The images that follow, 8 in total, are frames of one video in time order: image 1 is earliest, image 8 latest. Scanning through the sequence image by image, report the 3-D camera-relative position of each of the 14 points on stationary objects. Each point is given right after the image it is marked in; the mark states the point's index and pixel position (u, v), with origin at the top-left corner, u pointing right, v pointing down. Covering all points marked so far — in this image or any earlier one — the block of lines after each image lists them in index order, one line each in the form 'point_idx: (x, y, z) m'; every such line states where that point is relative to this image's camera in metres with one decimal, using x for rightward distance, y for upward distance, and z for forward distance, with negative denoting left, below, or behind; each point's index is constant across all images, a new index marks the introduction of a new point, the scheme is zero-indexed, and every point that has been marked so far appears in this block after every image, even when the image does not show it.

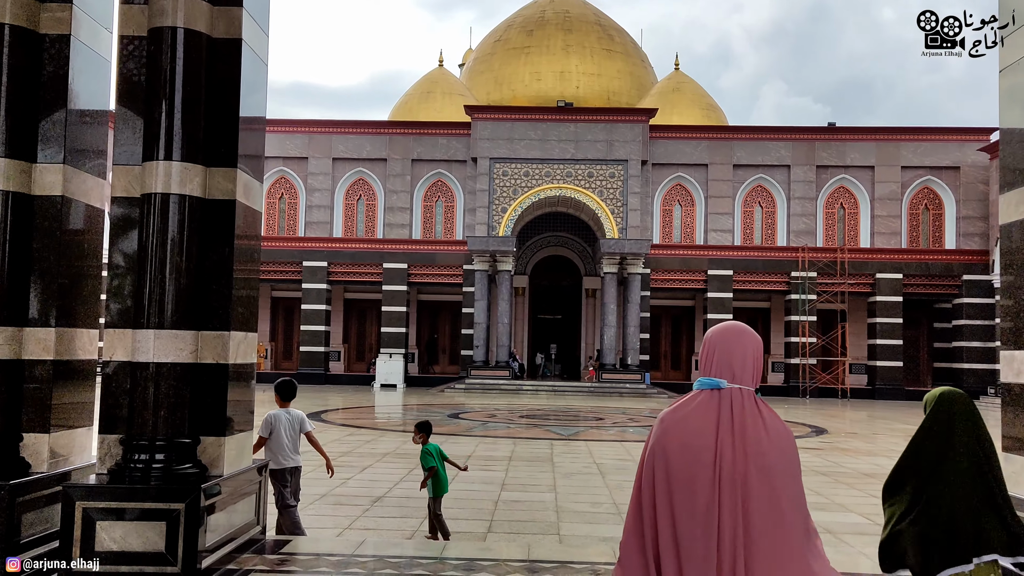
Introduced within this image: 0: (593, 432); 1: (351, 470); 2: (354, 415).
0: (+1.3, -2.2, +13.7) m
1: (-1.5, -1.7, +8.4) m
2: (-3.0, -2.5, +17.3) m
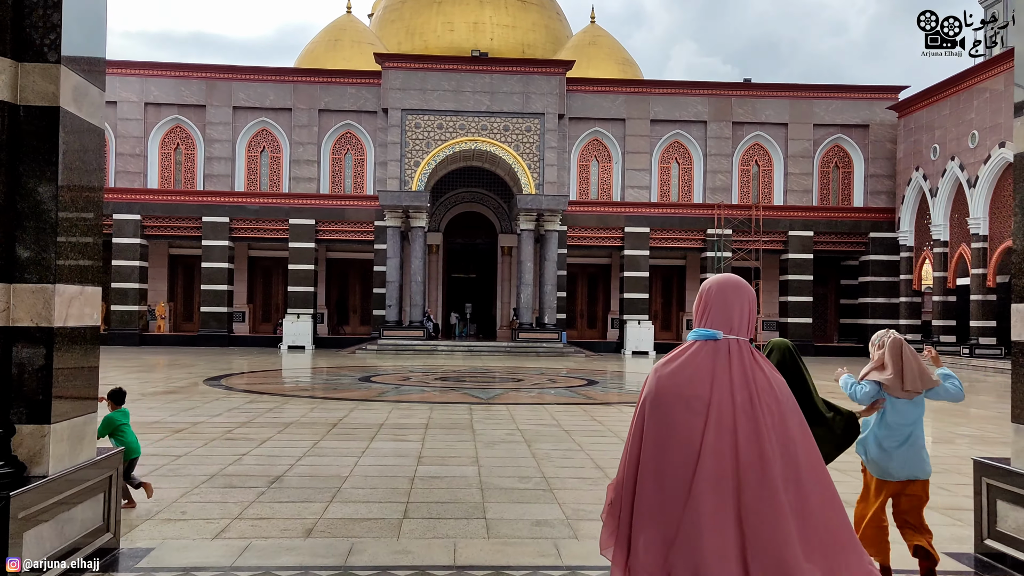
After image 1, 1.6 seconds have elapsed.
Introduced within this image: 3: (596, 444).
0: (0.0, -1.6, +13.0) m
1: (-2.2, -1.3, +7.5) m
2: (-4.6, -1.7, +16.3) m
3: (+0.7, -1.4, +7.9) m
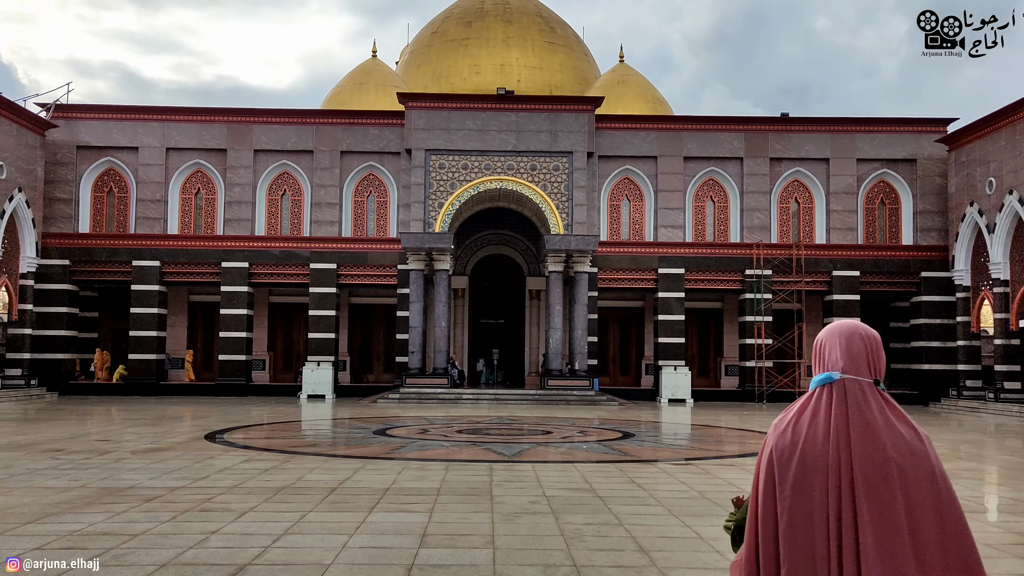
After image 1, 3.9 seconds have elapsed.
0: (+0.4, -2.1, +11.8) m
1: (-2.0, -1.6, +6.3) m
2: (-4.1, -2.5, +15.2) m
3: (+0.9, -1.7, +6.7) m
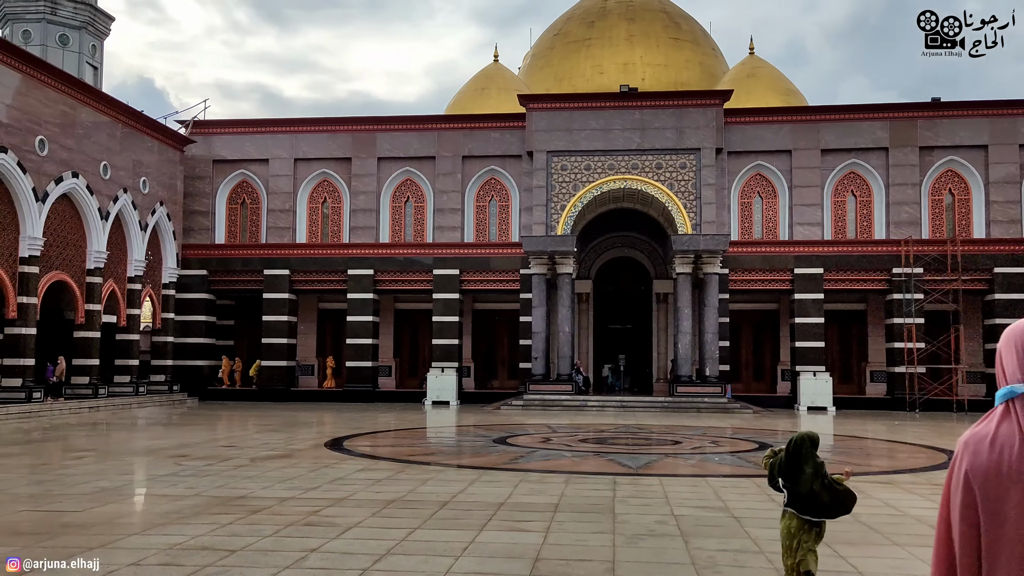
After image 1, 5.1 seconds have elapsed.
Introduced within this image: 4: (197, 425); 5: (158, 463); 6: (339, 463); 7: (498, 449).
0: (+1.9, -2.2, +11.0) m
1: (-1.2, -1.7, +6.0) m
2: (-2.0, -2.5, +15.0) m
3: (+1.8, -1.7, +5.9) m
4: (-5.9, -2.6, +16.6) m
5: (-4.1, -2.0, +10.2) m
6: (-2.0, -2.0, +10.2) m
7: (-0.2, -2.3, +12.7) m
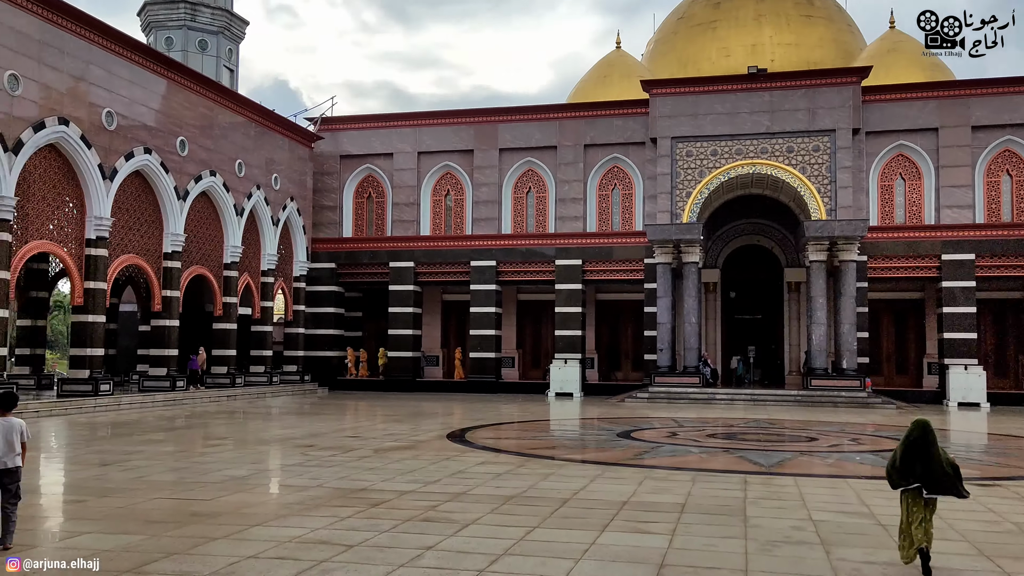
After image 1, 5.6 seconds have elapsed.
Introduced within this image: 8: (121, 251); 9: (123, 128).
0: (+3.4, -2.0, +10.4) m
1: (-0.4, -1.6, +5.8) m
2: (+0.1, -2.4, +14.9) m
3: (+2.5, -1.6, +5.3) m
4: (-3.6, -2.4, +17.1) m
5: (-2.6, -1.9, +10.4) m
6: (-0.6, -1.9, +10.1) m
7: (+1.5, -2.2, +12.3) m
8: (-7.8, +0.7, +17.6) m
9: (-7.6, +3.1, +17.2) m
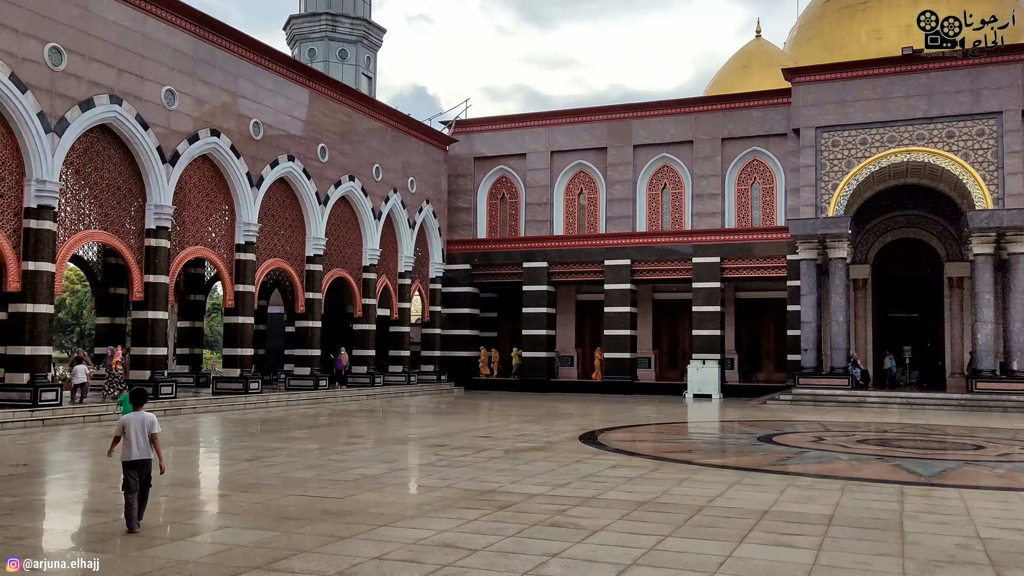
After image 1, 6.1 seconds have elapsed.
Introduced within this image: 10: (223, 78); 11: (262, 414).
0: (+4.9, -2.0, +9.6) m
1: (+0.4, -1.6, +5.6) m
2: (+2.3, -2.4, +14.5) m
3: (+3.2, -1.6, +4.7) m
4: (-1.0, -2.5, +17.2) m
5: (-1.1, -2.0, +10.5) m
6: (+0.9, -1.9, +9.9) m
7: (+3.3, -2.1, +11.8) m
8: (-5.1, +0.7, +18.4) m
9: (-4.9, +3.1, +18.0) m
10: (-5.5, +4.0, +16.8) m
11: (-4.3, -2.2, +15.2) m
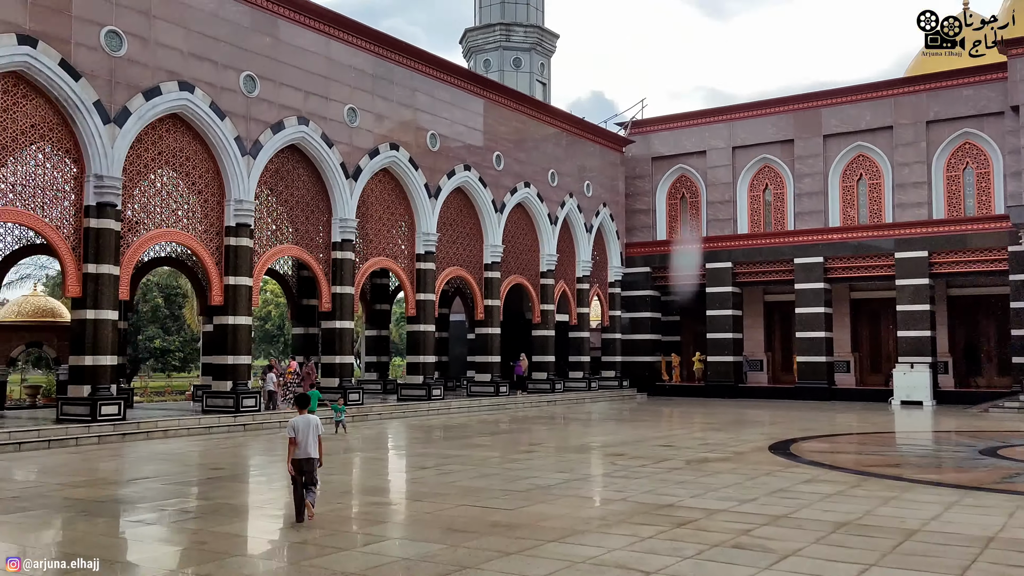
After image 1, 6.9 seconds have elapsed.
0: (+6.7, -1.9, +8.0) m
1: (+1.4, -1.6, +5.1) m
2: (+5.1, -2.3, +13.4) m
3: (+4.0, -1.5, +3.6) m
4: (+2.5, -2.5, +16.8) m
5: (+1.0, -2.0, +10.2) m
6: (+2.8, -1.9, +9.2) m
7: (+5.6, -2.1, +10.5) m
8: (-1.4, +0.5, +18.8) m
9: (-1.4, +2.9, +18.4) m
10: (-2.2, +3.8, +17.3) m
11: (-1.2, -2.3, +15.5) m
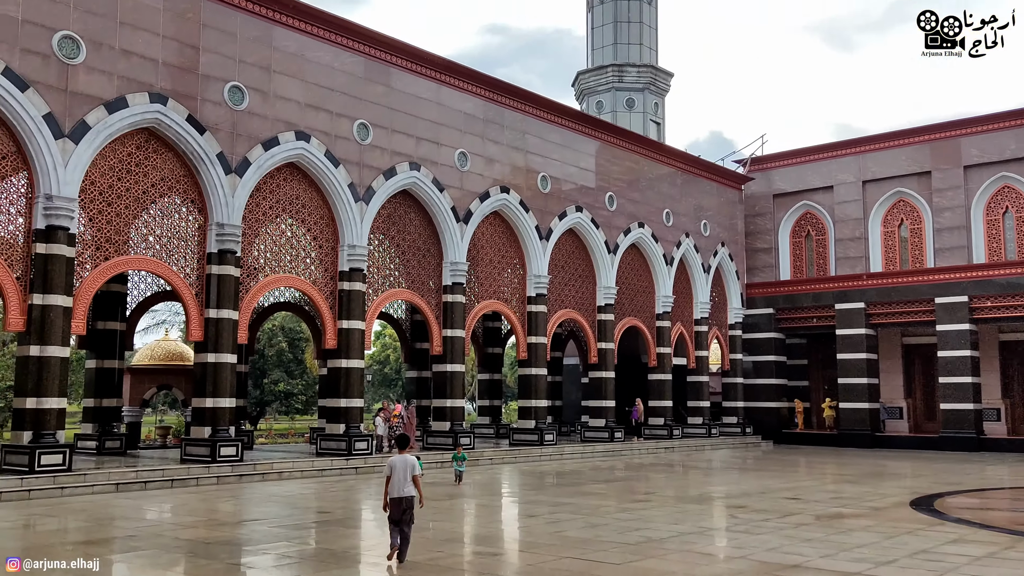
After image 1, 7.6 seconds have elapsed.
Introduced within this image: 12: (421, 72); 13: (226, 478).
0: (+7.6, -2.1, +6.8) m
1: (+2.0, -1.8, +4.6) m
2: (+6.8, -2.9, +12.3) m
3: (+4.3, -1.6, +2.8) m
4: (+4.6, -3.3, +15.9) m
5: (+2.2, -2.4, +9.7) m
6: (+3.9, -2.3, +8.5) m
7: (+6.8, -2.5, +9.4) m
8: (+1.0, -0.4, +18.6) m
9: (+1.0, +2.0, +18.3) m
10: (0.0, +2.9, +17.4) m
11: (+0.8, -3.0, +15.2) m
12: (-1.6, +3.8, +15.8) m
13: (-3.7, -2.5, +11.6) m
